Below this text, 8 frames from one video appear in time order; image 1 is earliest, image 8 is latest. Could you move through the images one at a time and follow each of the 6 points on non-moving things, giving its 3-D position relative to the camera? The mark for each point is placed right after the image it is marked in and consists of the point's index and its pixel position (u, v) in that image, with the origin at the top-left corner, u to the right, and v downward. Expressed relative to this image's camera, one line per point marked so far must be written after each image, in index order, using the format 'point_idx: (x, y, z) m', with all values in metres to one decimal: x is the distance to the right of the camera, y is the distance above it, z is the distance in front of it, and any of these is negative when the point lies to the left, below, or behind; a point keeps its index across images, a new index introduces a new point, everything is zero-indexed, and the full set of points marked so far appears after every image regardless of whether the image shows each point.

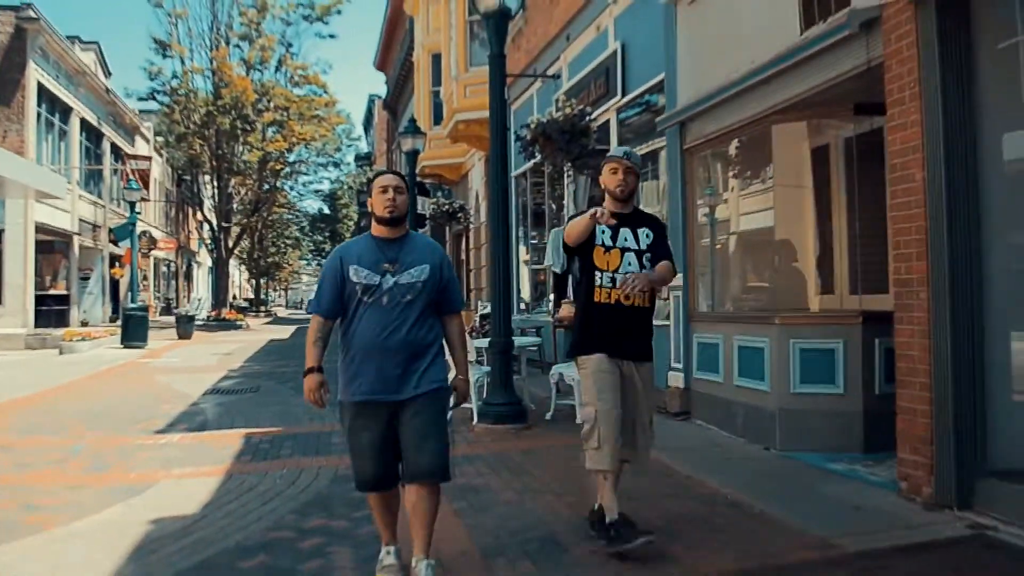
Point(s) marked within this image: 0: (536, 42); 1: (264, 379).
0: (+0.3, +3.5, +13.0) m
1: (-3.5, -1.3, +13.1) m
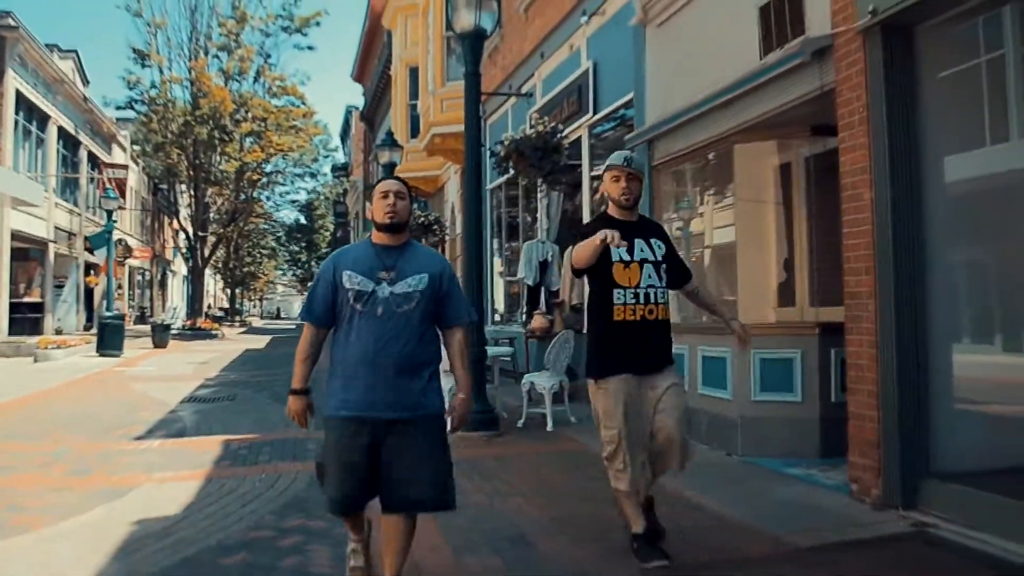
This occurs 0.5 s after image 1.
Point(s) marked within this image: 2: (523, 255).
0: (0.0, +3.3, +13.3) m
1: (-3.9, -1.4, +13.2) m
2: (+0.1, +0.4, +10.9) m
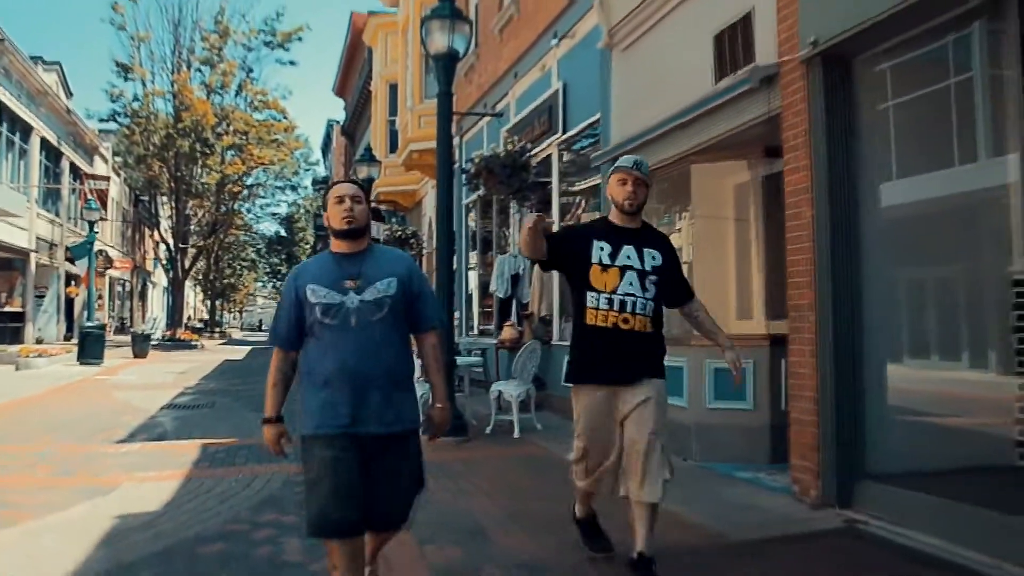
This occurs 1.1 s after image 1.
0: (-0.4, +3.1, +13.7) m
1: (-4.3, -1.6, +13.5) m
2: (-0.2, +0.2, +11.2) m
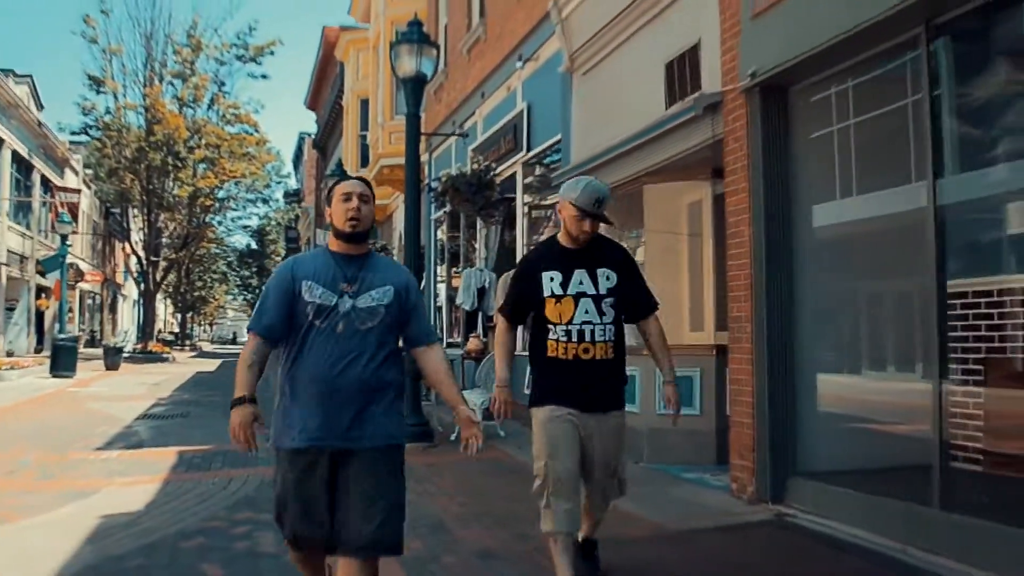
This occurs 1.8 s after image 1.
0: (-0.9, +3.0, +14.1) m
1: (-4.8, -1.8, +13.7) m
2: (-0.6, +0.1, +11.6) m
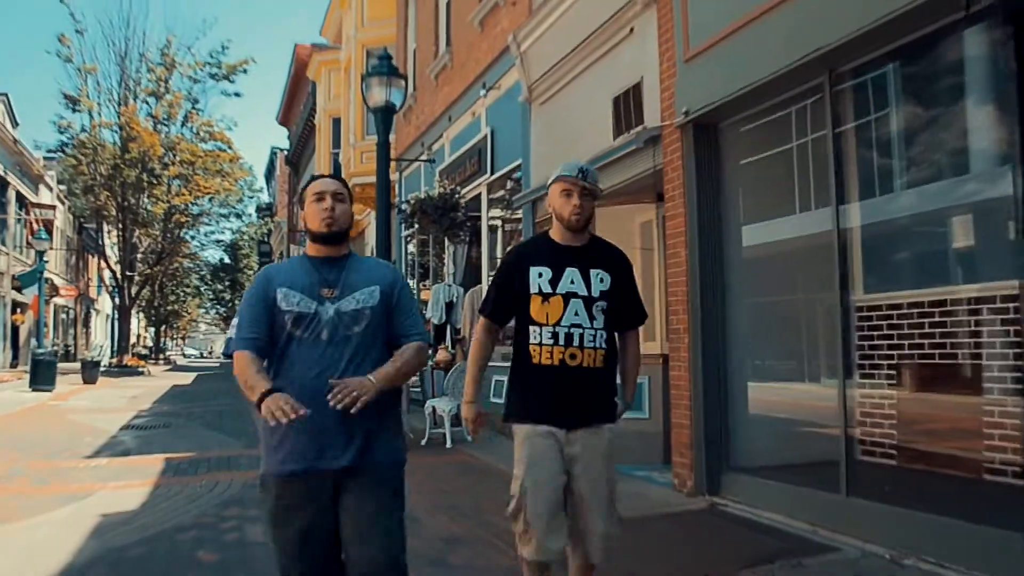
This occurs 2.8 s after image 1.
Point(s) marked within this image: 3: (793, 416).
0: (-1.4, +2.7, +14.8) m
1: (-5.3, -2.0, +14.3) m
2: (-1.1, -0.1, +12.3) m
3: (+2.0, -0.9, +6.4) m
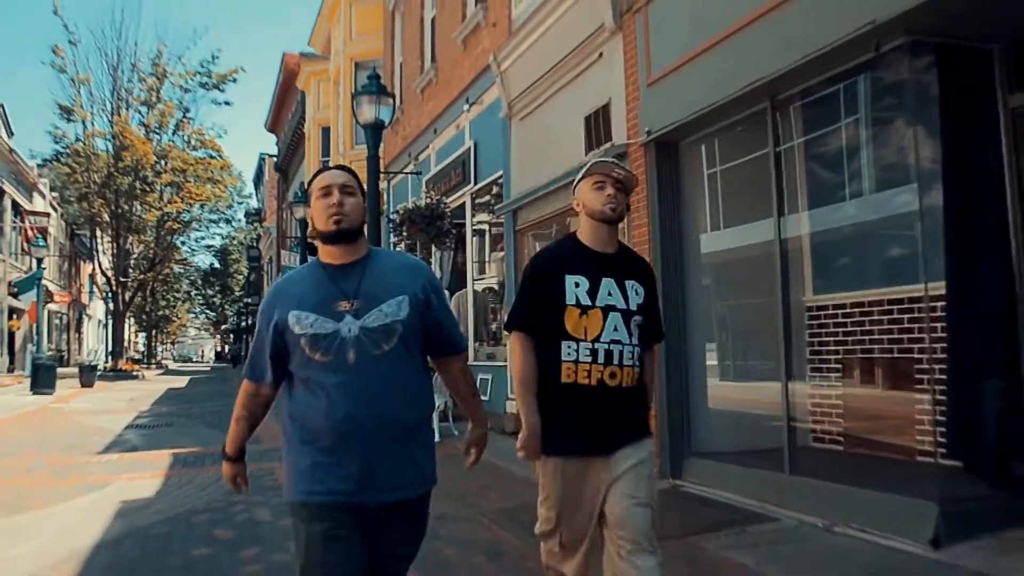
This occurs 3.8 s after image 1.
0: (-1.7, +2.7, +15.5) m
1: (-5.5, -2.1, +14.9) m
2: (-1.3, -0.2, +13.0) m
3: (+1.8, -0.9, +7.1) m
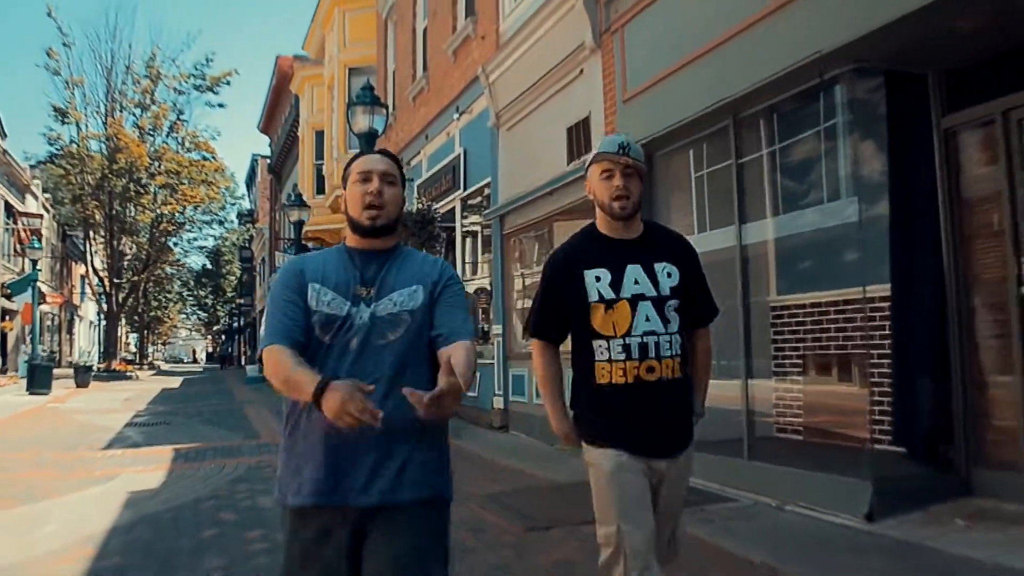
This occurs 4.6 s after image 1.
0: (-1.9, +2.6, +16.0) m
1: (-5.7, -2.1, +15.3) m
2: (-1.5, -0.2, +13.5) m
3: (+1.7, -0.9, +7.6) m
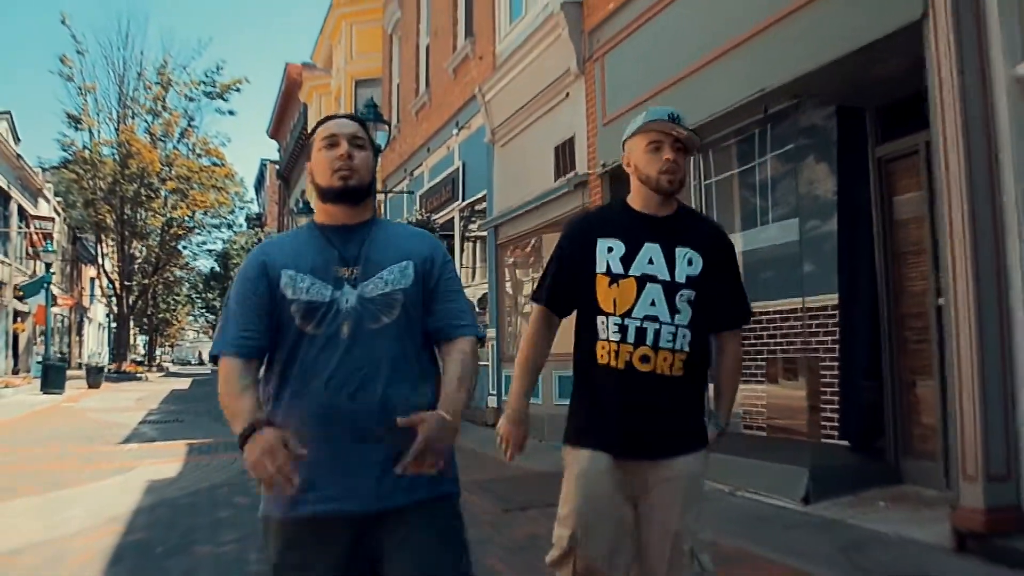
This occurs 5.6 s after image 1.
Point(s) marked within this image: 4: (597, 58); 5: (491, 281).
0: (-2.0, +2.5, +16.8) m
1: (-5.8, -2.2, +16.1) m
2: (-1.6, -0.3, +14.2) m
3: (+1.6, -1.0, +8.4) m
4: (+0.9, +2.3, +9.3) m
5: (-0.3, +0.1, +12.7) m
